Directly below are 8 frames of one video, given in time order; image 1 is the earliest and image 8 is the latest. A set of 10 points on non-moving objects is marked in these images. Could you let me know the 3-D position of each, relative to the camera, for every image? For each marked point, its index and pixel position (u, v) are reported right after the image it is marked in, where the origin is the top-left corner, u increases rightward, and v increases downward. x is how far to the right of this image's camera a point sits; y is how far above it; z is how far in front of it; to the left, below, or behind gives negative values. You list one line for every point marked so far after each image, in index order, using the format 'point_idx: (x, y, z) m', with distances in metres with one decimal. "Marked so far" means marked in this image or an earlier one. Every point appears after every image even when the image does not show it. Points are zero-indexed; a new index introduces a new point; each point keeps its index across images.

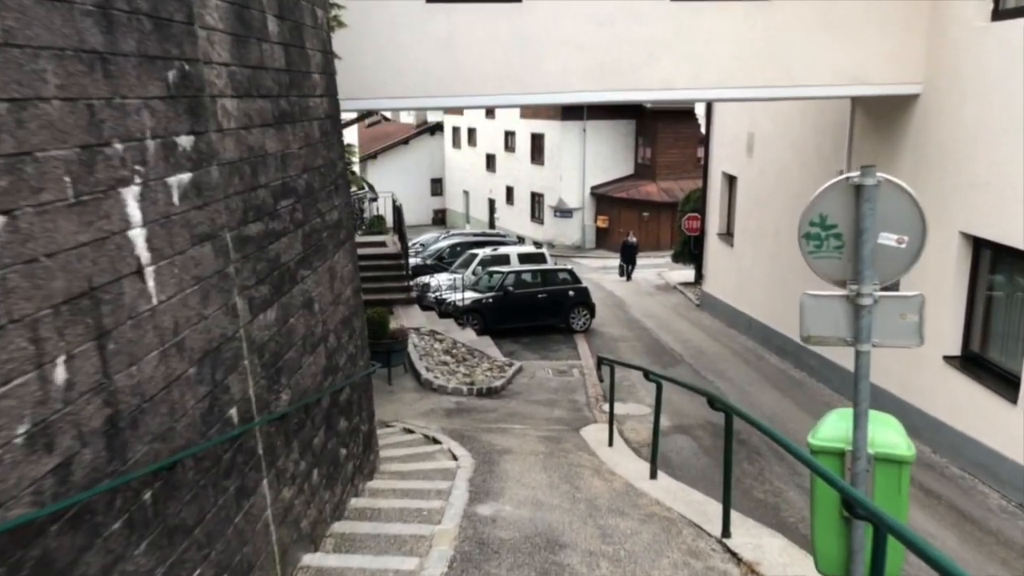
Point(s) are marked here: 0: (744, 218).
0: (+4.8, +1.4, +17.7) m
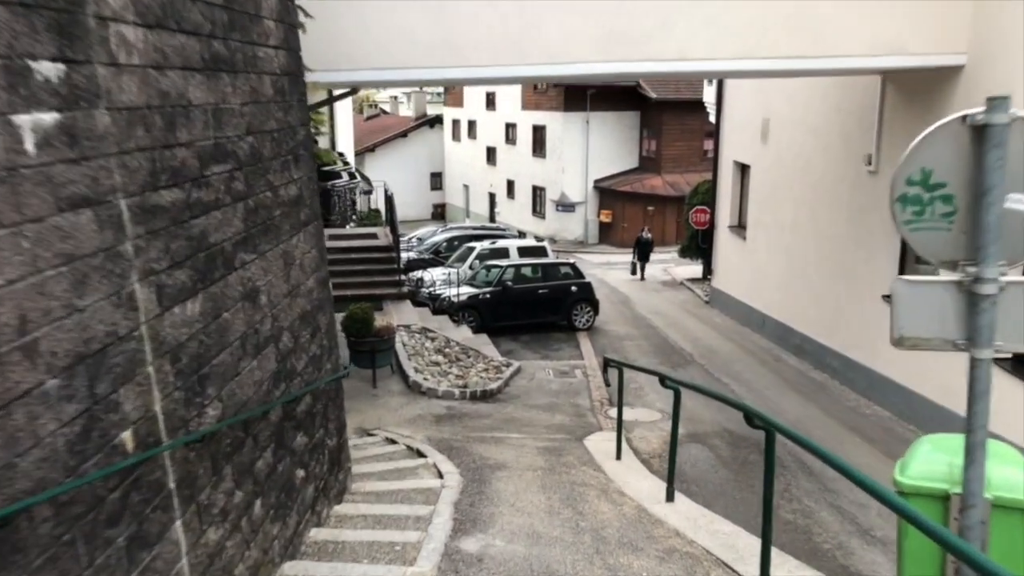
0: (+4.8, +1.5, +16.7) m
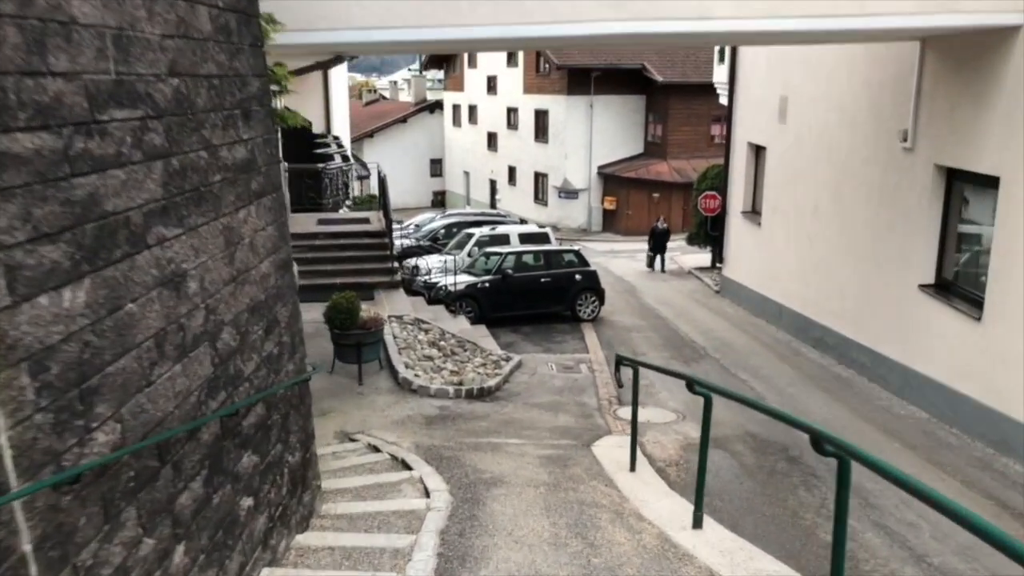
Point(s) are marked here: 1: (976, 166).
0: (+4.8, +1.7, +15.7) m
1: (+4.9, +1.3, +9.0) m
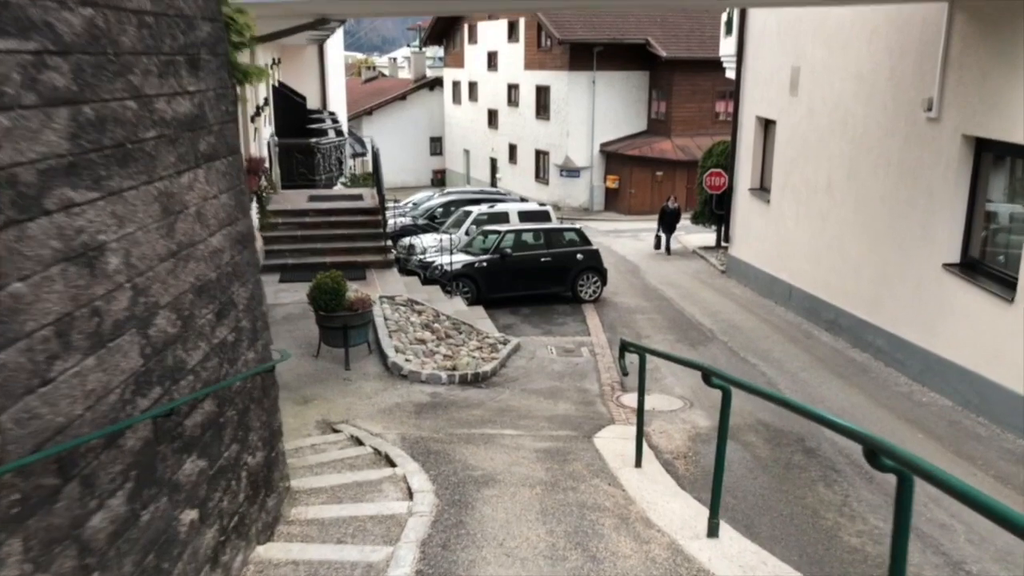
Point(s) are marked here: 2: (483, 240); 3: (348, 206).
0: (+4.8, +2.1, +15.0) m
1: (+4.8, +1.5, +8.4) m
2: (-0.5, +0.9, +15.6) m
3: (-2.8, +1.4, +14.7) m
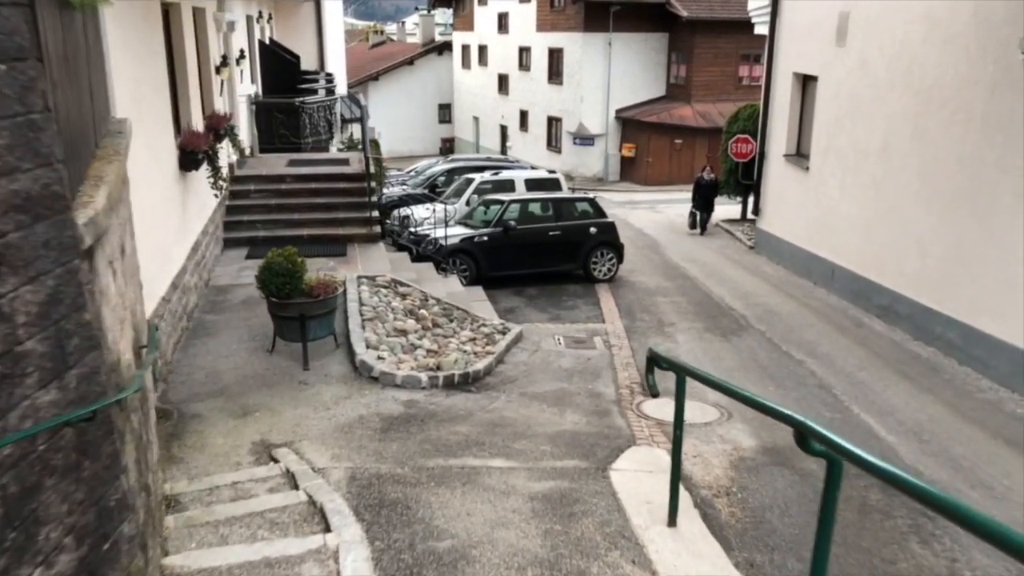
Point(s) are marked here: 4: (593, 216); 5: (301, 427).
0: (+4.9, +2.4, +13.1) m
1: (+4.8, +1.6, +6.5) m
2: (-0.5, +1.2, +13.9) m
3: (-2.7, +1.8, +12.9) m
4: (+1.3, +1.2, +14.0) m
5: (-1.5, -1.0, +6.2) m
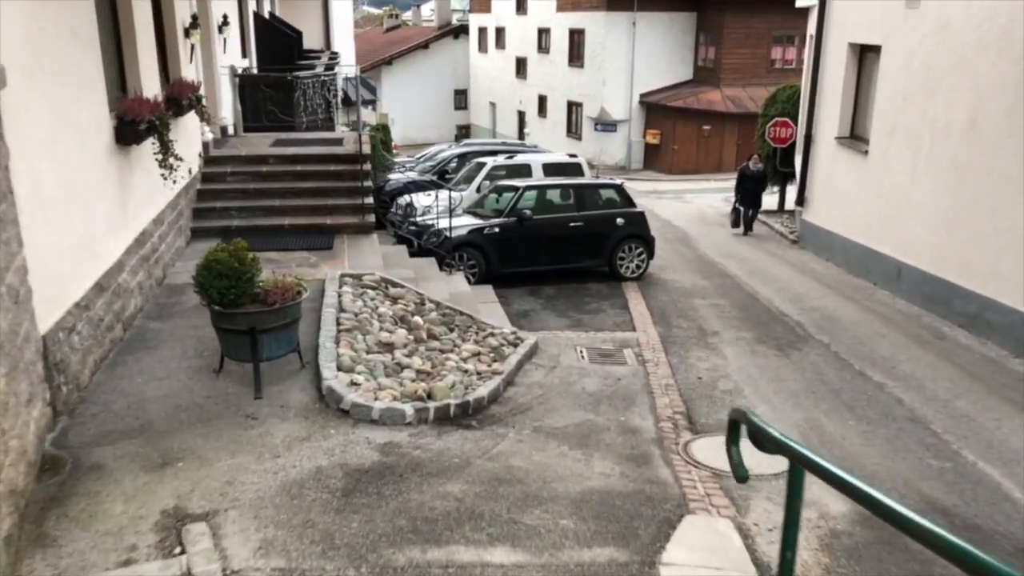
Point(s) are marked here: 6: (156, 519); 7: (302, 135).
0: (+5.1, +2.4, +11.3) m
1: (+4.9, +1.5, +4.7) m
2: (-0.2, +1.3, +12.2) m
3: (-2.5, +1.8, +11.3) m
4: (+1.6, +1.2, +12.3) m
5: (-1.5, -1.0, +4.6) m
6: (-1.7, -1.1, +4.2) m
7: (-3.2, +2.3, +13.0) m
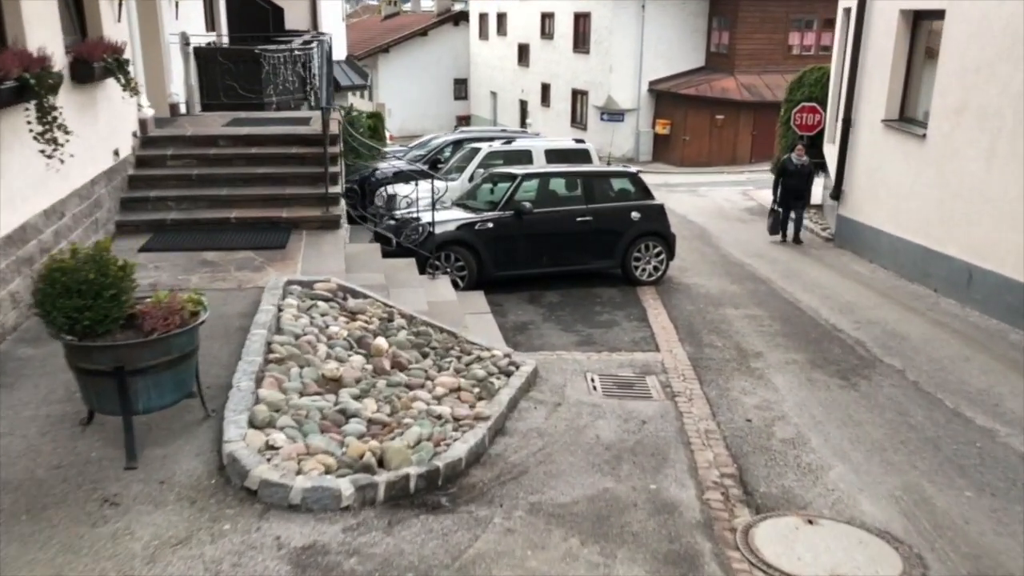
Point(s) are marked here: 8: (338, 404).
0: (+5.0, +2.3, +9.5) m
1: (+4.8, +1.4, +2.9) m
2: (-0.3, +1.2, +10.4) m
3: (-2.6, +1.7, +9.5) m
4: (+1.5, +1.1, +10.5) m
5: (-1.5, -1.1, +2.8) m
6: (-1.8, -1.2, +2.4) m
7: (-3.2, +2.3, +11.3) m
8: (-1.0, -0.6, +4.7) m
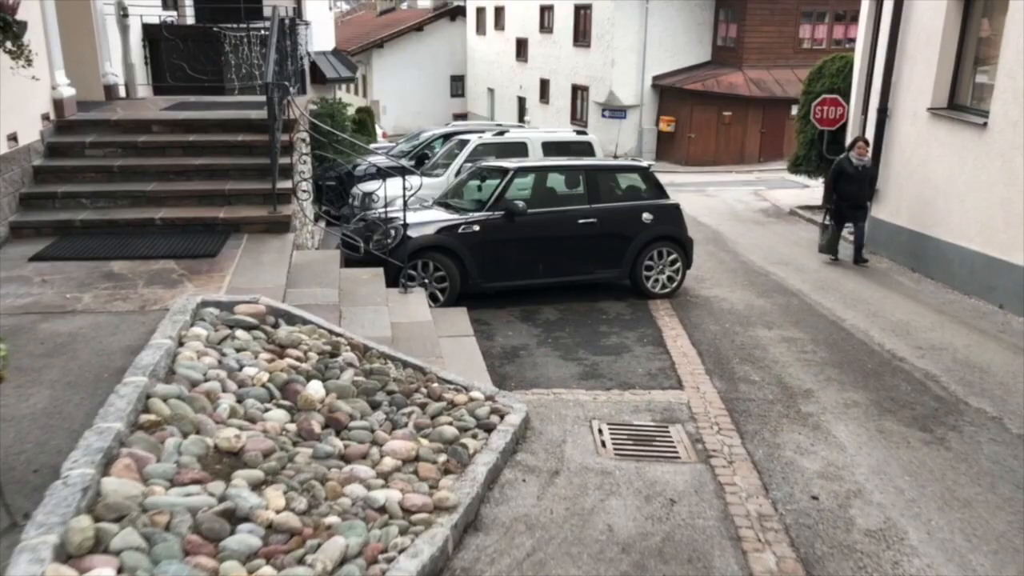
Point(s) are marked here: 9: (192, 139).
0: (+4.9, +2.1, +8.0) m
1: (+4.7, +1.2, +1.4) m
2: (-0.4, +1.1, +8.8) m
3: (-2.7, +1.6, +7.9) m
4: (+1.4, +1.0, +8.9) m
5: (-1.6, -1.3, +1.2) m
6: (-1.9, -1.4, +0.9) m
7: (-3.3, +2.1, +9.7) m
8: (-1.1, -0.8, +3.2) m
9: (-2.9, +1.3, +7.6) m
